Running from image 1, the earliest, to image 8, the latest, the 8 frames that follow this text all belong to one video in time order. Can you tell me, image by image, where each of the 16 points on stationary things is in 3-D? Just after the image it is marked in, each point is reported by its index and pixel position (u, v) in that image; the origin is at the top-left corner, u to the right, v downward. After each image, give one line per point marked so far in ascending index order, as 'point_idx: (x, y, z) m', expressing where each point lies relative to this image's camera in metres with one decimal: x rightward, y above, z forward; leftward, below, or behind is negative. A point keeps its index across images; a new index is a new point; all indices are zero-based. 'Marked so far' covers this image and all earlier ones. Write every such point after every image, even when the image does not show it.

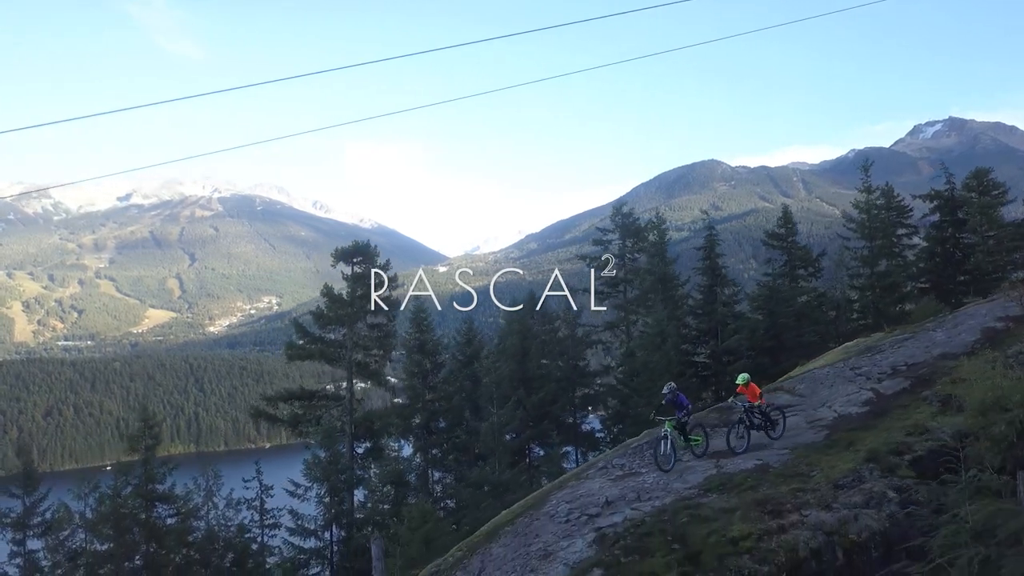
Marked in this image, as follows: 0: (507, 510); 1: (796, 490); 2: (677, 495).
0: (+0.1, -4.8, +13.5) m
1: (+5.5, -3.9, +11.9) m
2: (+3.4, -4.1, +12.3) m
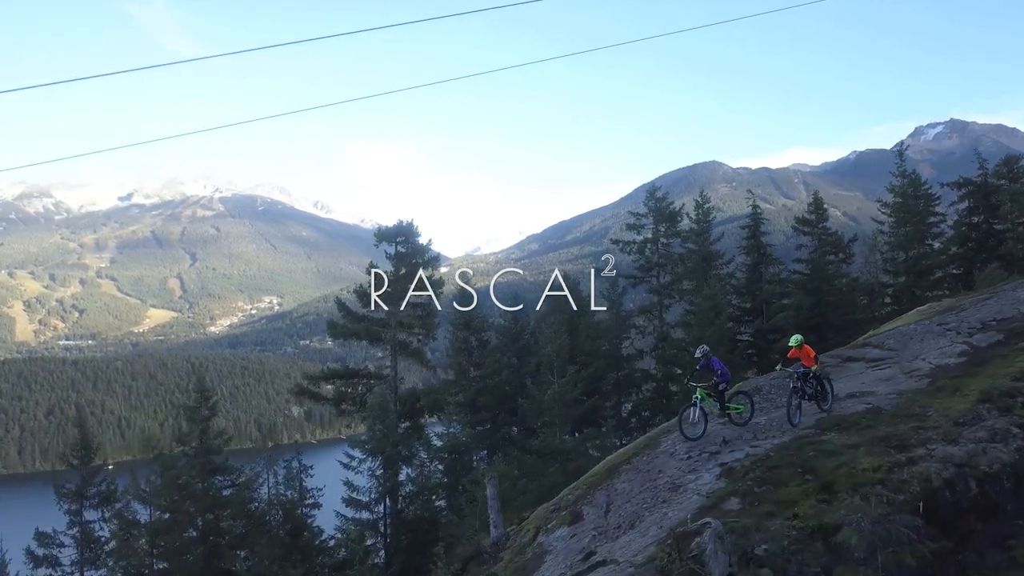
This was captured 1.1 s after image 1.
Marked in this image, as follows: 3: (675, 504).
0: (+2.5, -3.6, +13.6) m
1: (+7.9, -2.7, +12.0) m
2: (+5.8, -2.9, +12.4) m
3: (+2.9, -3.8, +10.9) m
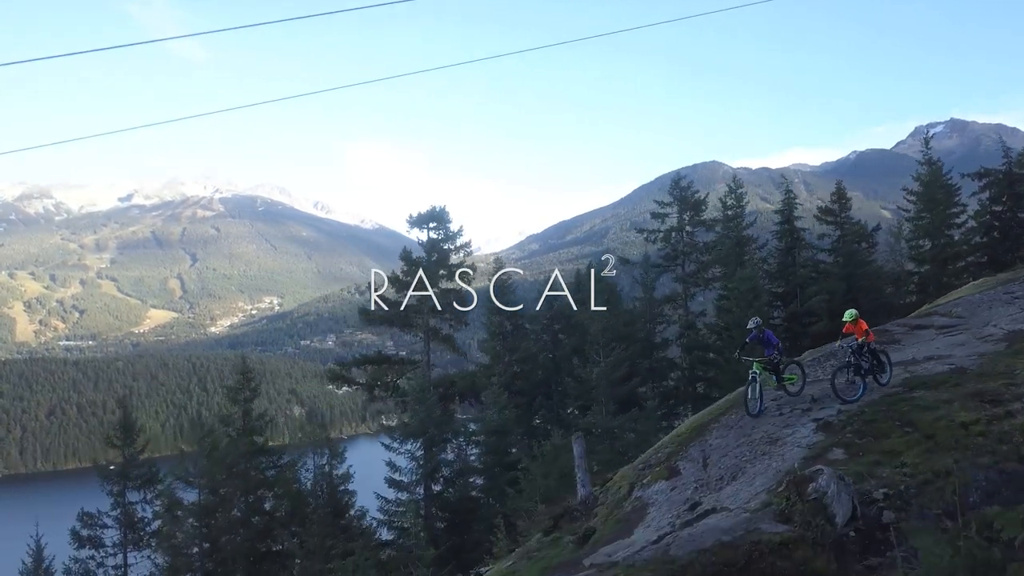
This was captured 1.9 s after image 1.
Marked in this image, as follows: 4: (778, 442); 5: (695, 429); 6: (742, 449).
0: (+4.3, -2.8, +13.6) m
1: (+9.7, -1.9, +12.0) m
2: (+7.6, -2.1, +12.5) m
3: (+4.7, -3.0, +10.9) m
4: (+4.9, -2.8, +11.3) m
5: (+4.0, -3.0, +13.0) m
6: (+4.3, -3.0, +11.5) m
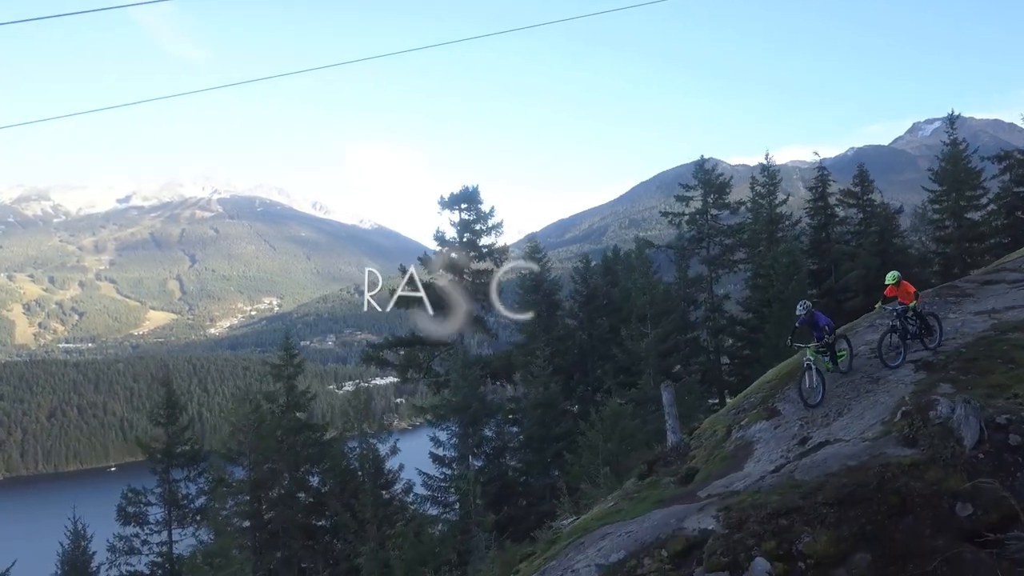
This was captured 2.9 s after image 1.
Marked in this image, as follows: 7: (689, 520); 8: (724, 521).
0: (+6.2, -1.6, +13.7) m
1: (+11.5, -0.7, +12.1) m
2: (+9.4, -1.0, +12.5) m
3: (+6.6, -1.9, +11.0) m
4: (+6.8, -1.7, +11.3) m
5: (+5.8, -1.9, +13.0) m
6: (+6.2, -1.9, +11.5) m
7: (+2.7, -3.4, +9.2) m
8: (+3.1, -3.3, +8.9) m
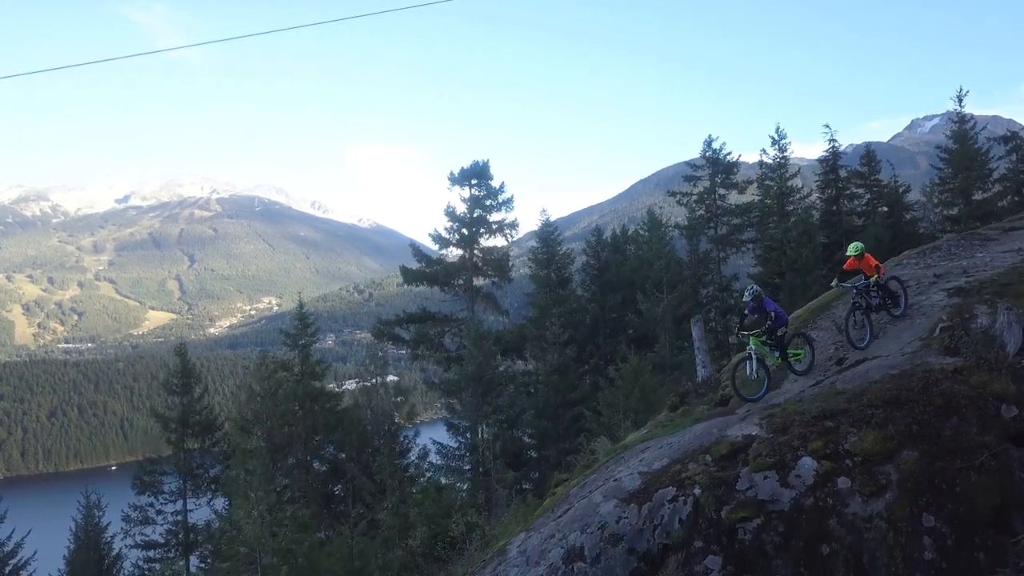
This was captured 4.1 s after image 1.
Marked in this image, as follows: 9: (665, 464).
0: (+6.8, -0.3, +13.7) m
1: (+12.2, +0.7, +12.1) m
2: (+10.1, +0.4, +12.5) m
3: (+7.2, -0.5, +11.0) m
4: (+7.4, -0.3, +11.4) m
5: (+6.5, -0.5, +13.0) m
6: (+6.8, -0.5, +11.5) m
7: (+3.3, -2.1, +9.3) m
8: (+3.7, -2.0, +9.0) m
9: (+2.3, -2.6, +9.0) m
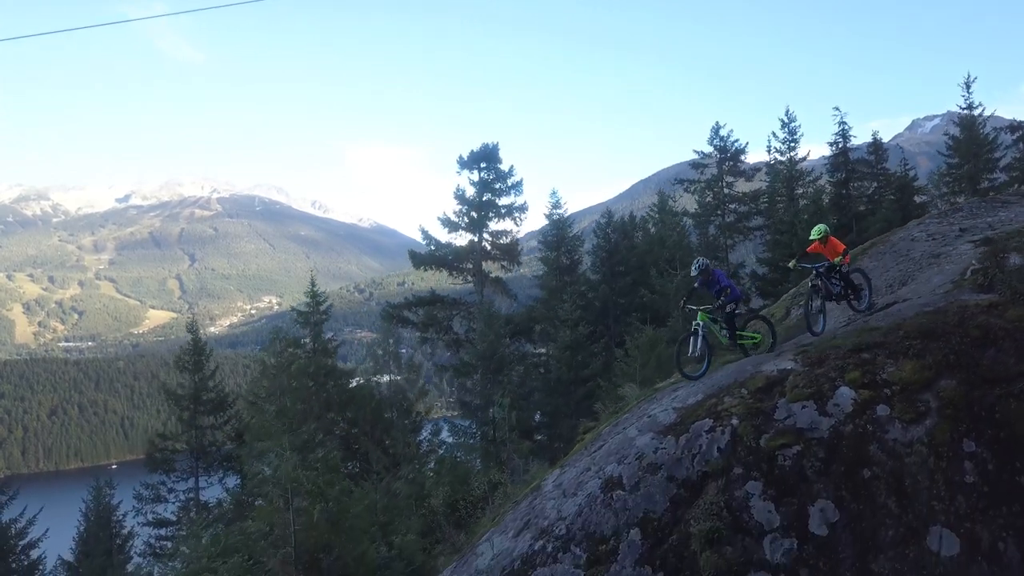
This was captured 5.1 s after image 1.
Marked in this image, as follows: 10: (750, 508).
0: (+7.3, +0.7, +13.7) m
1: (+12.7, +1.6, +12.1) m
2: (+10.6, +1.3, +12.5) m
3: (+7.7, +0.4, +11.0) m
4: (+7.9, +0.6, +11.4) m
5: (+7.0, +0.4, +13.0) m
6: (+7.3, +0.4, +11.5) m
7: (+3.8, -1.1, +9.3) m
8: (+4.2, -1.0, +9.0) m
9: (+2.8, -1.6, +9.0) m
10: (+2.9, -2.7, +7.6) m
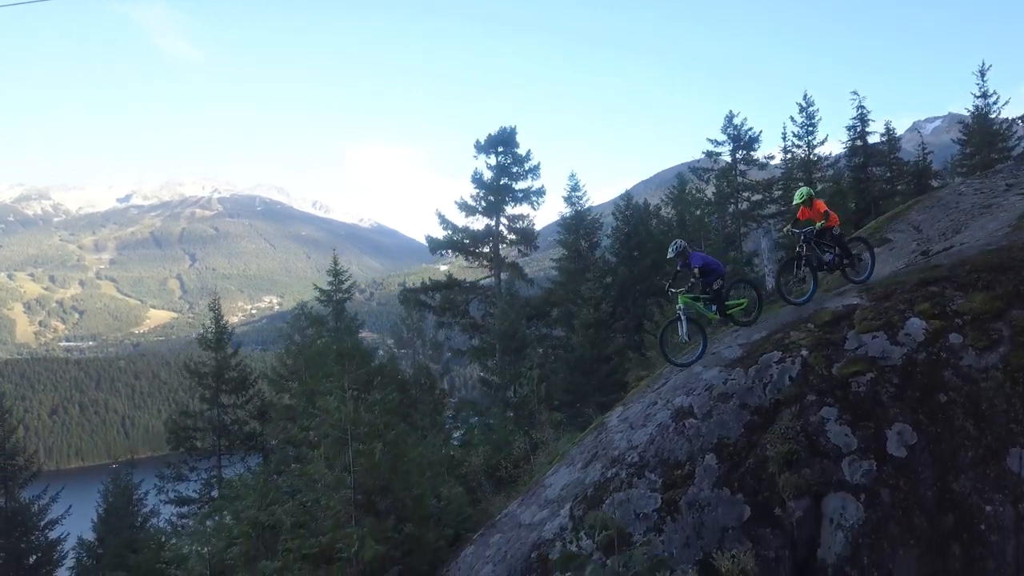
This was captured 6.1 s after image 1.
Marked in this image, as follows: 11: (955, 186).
0: (+8.3, +1.6, +13.7) m
1: (+13.6, +2.5, +12.1) m
2: (+11.5, +2.2, +12.5) m
3: (+8.7, +1.4, +11.0) m
4: (+8.8, +1.5, +11.4) m
5: (+7.9, +1.4, +13.1) m
6: (+8.3, +1.3, +11.5) m
7: (+4.8, -0.2, +9.3) m
8: (+5.2, -0.1, +9.0) m
9: (+3.7, -0.7, +9.0) m
10: (+3.9, -1.8, +7.6) m
11: (+9.6, +2.2, +13.5) m
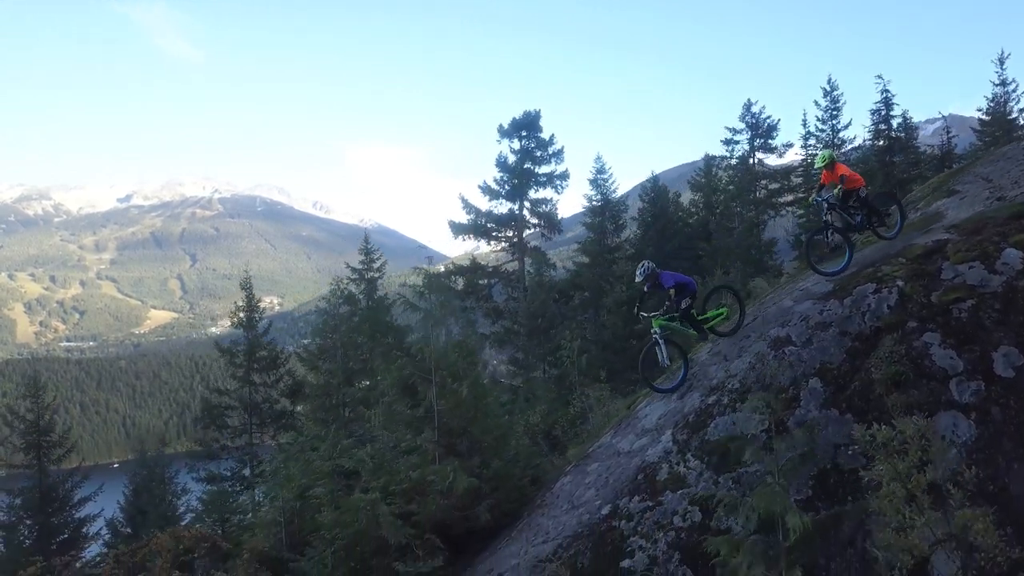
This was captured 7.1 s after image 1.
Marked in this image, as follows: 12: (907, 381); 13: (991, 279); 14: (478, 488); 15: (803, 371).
0: (+9.6, +2.5, +13.8) m
1: (+15.0, +3.4, +12.1) m
2: (+12.9, +3.2, +12.6) m
3: (+10.0, +2.3, +11.1) m
4: (+10.2, +2.4, +11.4) m
5: (+9.3, +2.3, +13.1) m
6: (+9.6, +2.3, +11.6) m
7: (+6.1, +0.7, +9.3) m
8: (+6.5, +0.8, +9.0) m
9: (+5.0, +0.3, +9.1) m
10: (+5.2, -0.8, +7.6) m
11: (+11.0, +3.1, +13.6) m
12: (+4.8, -1.1, +7.4) m
13: (+6.3, +0.1, +8.1) m
14: (-0.6, -3.1, +9.6) m
15: (+3.7, -1.1, +7.9) m
